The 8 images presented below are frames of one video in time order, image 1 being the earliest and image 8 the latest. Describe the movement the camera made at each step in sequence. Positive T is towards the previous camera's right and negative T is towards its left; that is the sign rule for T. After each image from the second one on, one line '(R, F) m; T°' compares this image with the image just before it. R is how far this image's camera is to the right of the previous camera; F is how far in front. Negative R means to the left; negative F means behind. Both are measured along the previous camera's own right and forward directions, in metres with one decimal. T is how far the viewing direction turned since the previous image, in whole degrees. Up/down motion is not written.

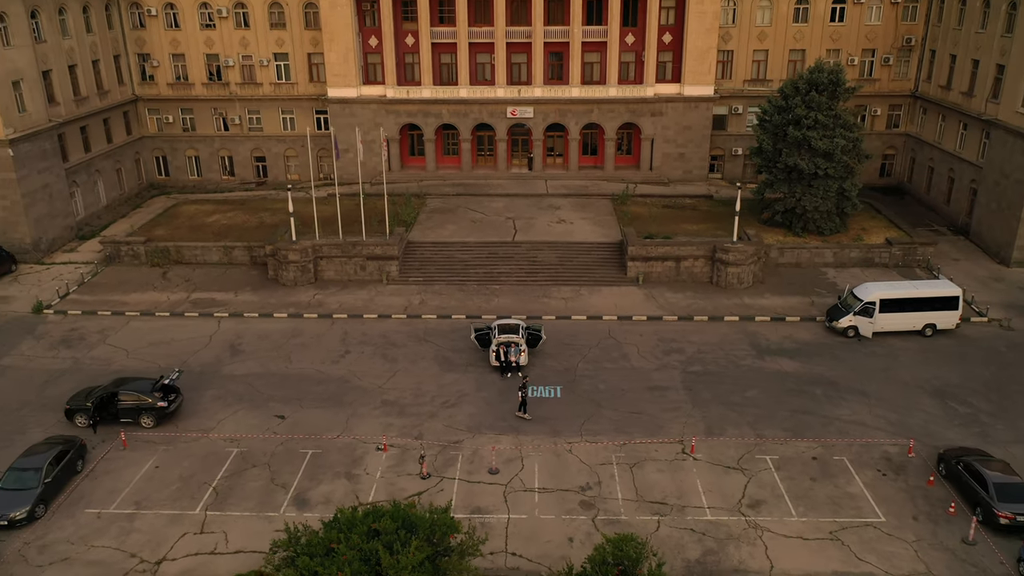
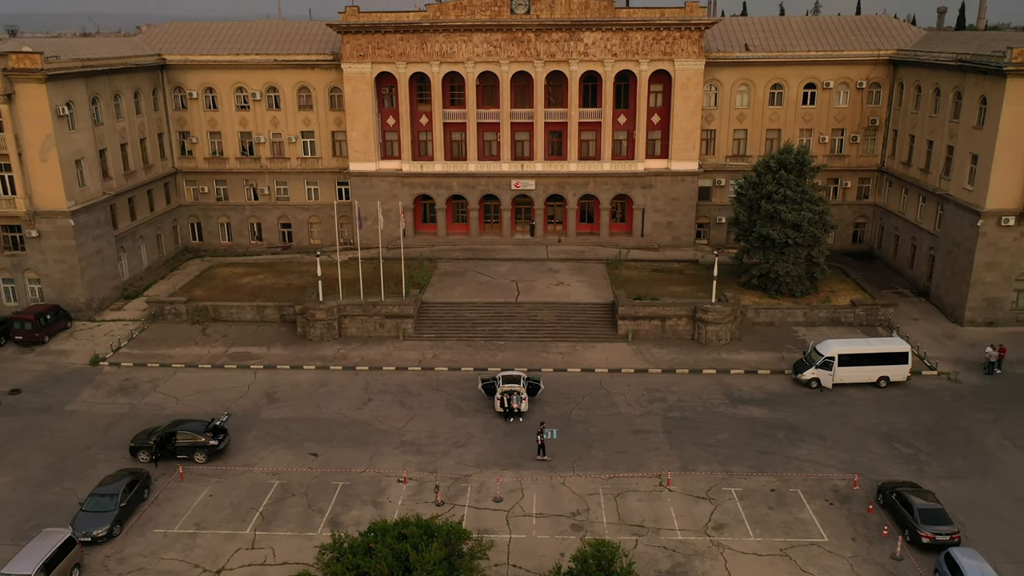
(+0.1, -3.4) m; 0°
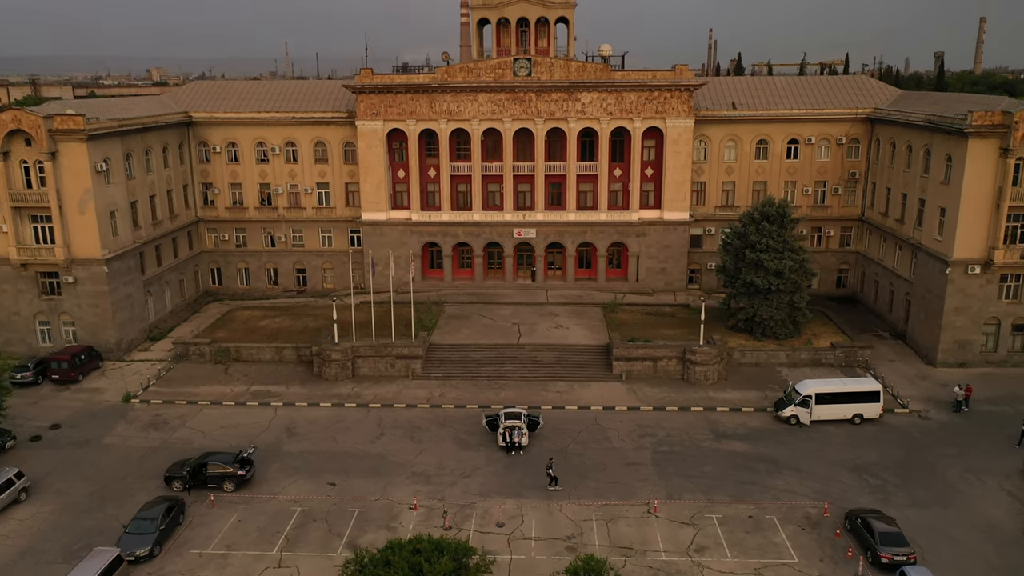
(+0.1, -2.4) m; 0°
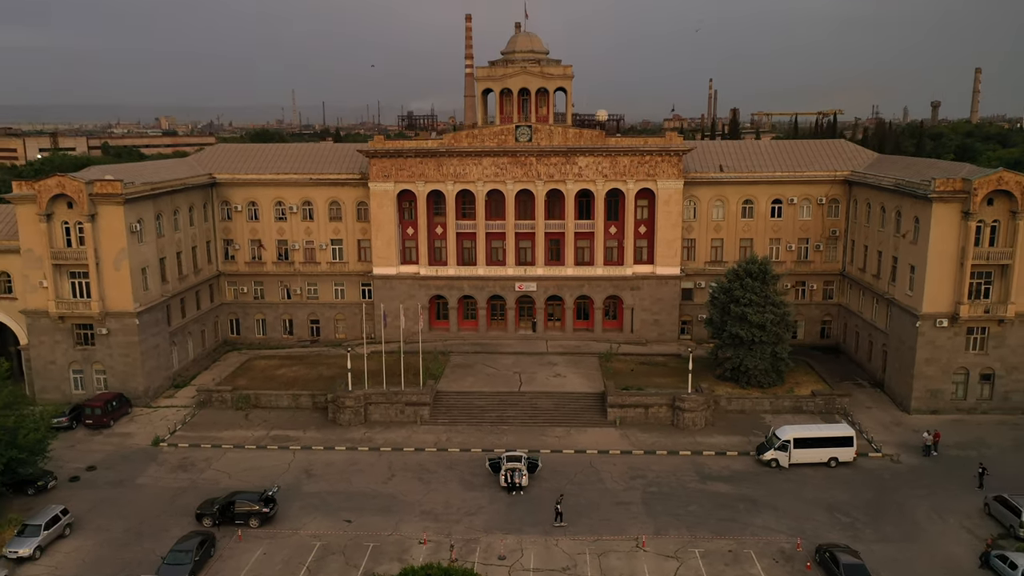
(+0.1, -2.8) m; 0°
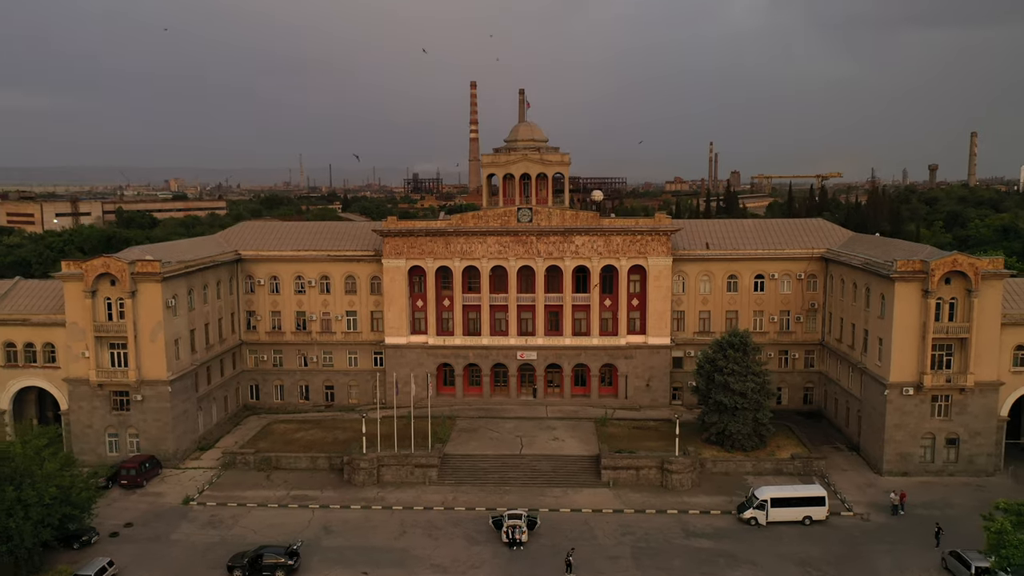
(+0.1, -3.7) m; 0°
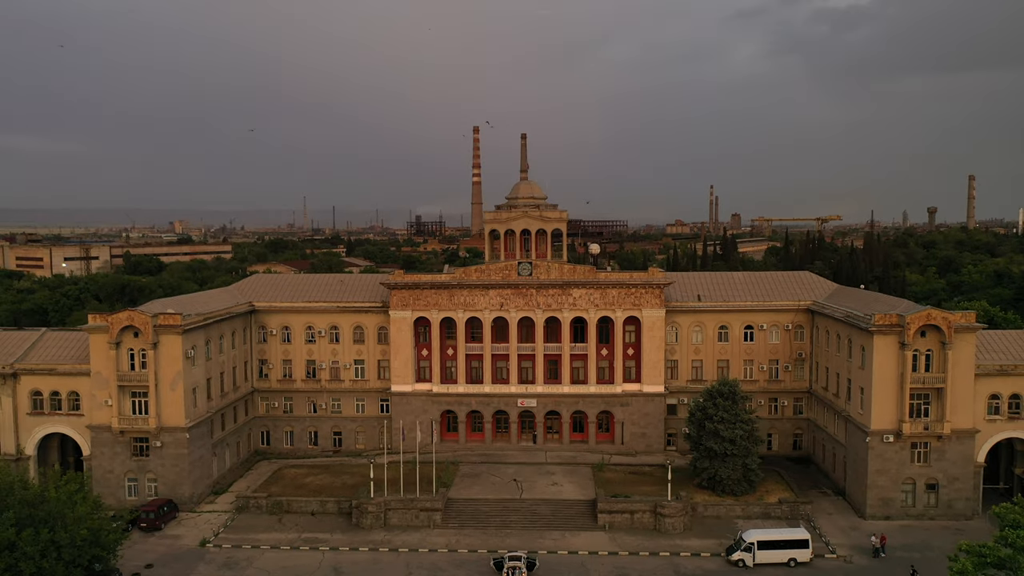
(+0.1, -2.6) m; 0°
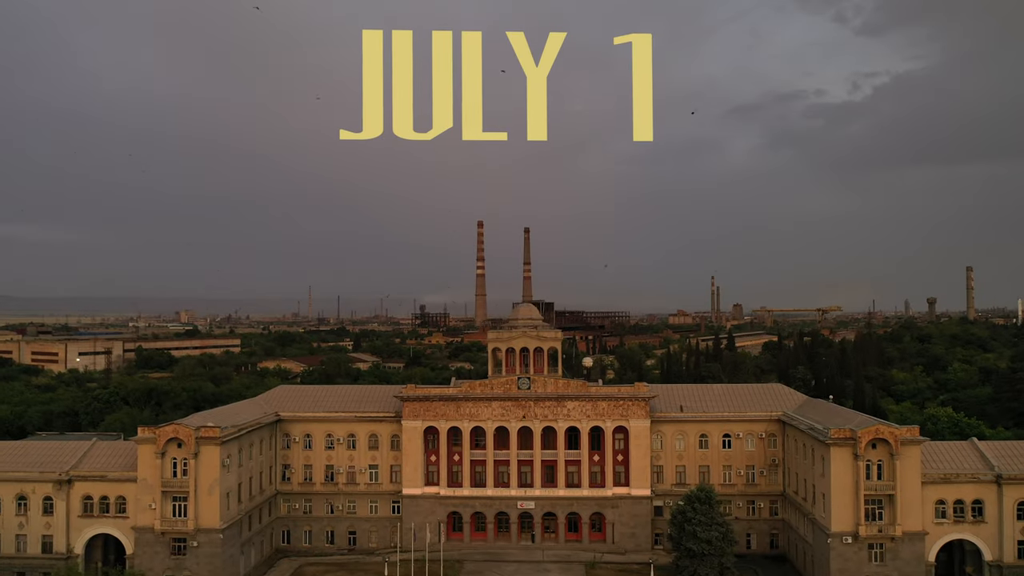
(+0.3, -6.6) m; 0°
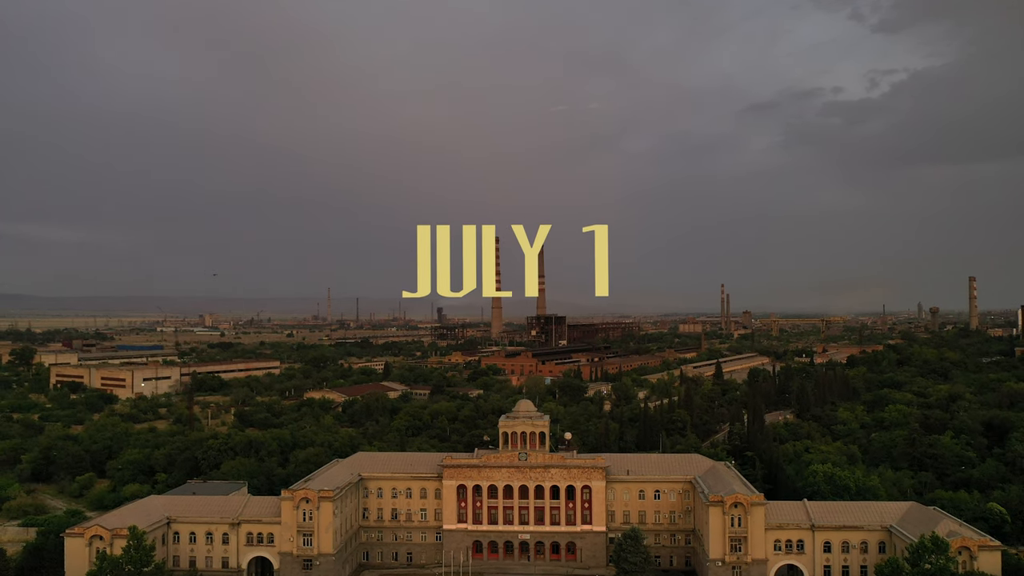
(+1.5, -30.2) m; -1°
